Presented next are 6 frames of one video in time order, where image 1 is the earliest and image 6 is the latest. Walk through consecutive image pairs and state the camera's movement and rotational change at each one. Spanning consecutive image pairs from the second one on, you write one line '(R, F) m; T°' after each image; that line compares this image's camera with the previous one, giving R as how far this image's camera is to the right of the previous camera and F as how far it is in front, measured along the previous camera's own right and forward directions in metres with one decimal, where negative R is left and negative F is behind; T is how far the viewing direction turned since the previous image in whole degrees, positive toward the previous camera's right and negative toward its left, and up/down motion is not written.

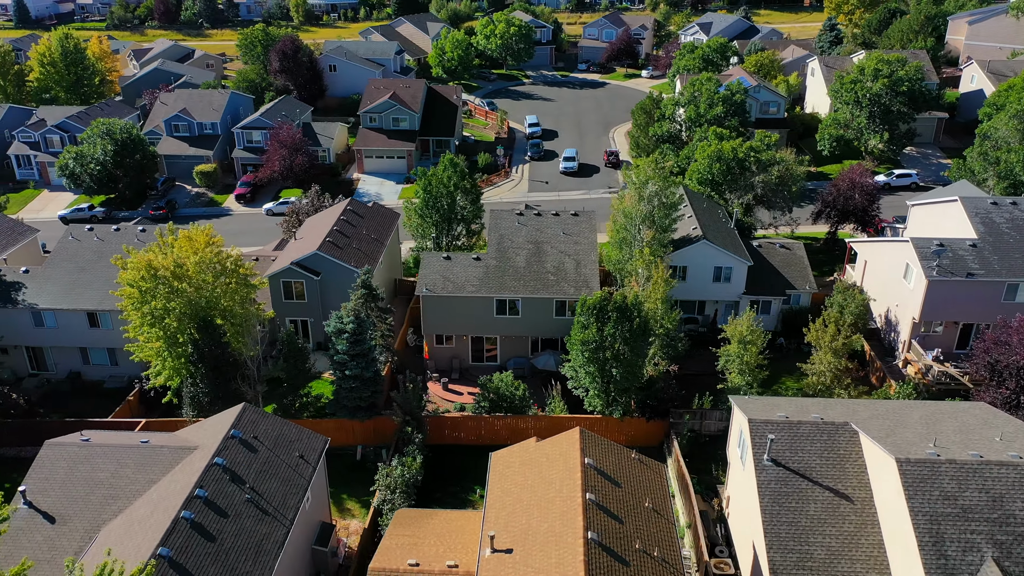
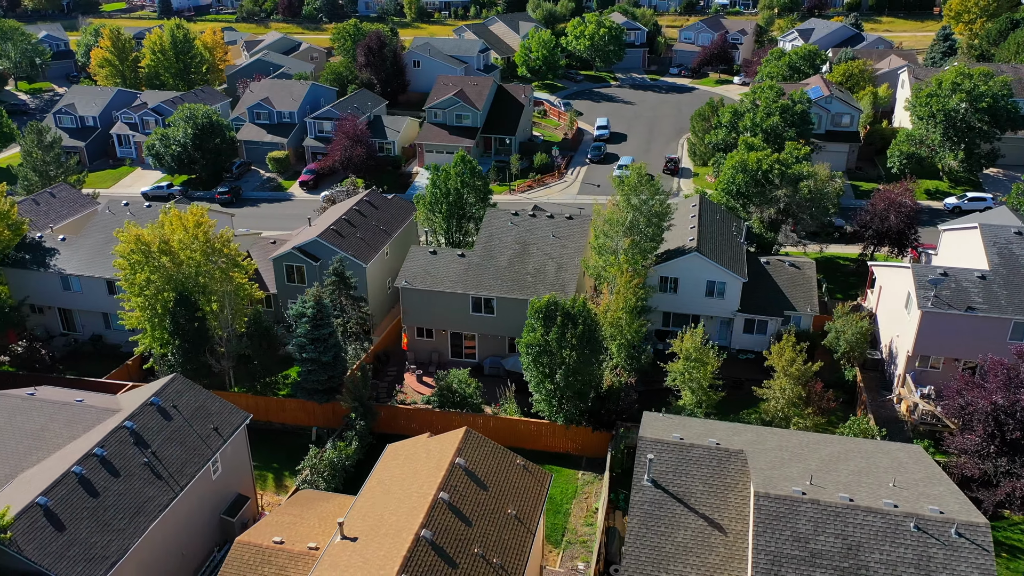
(+6.3, +0.5) m; -9°
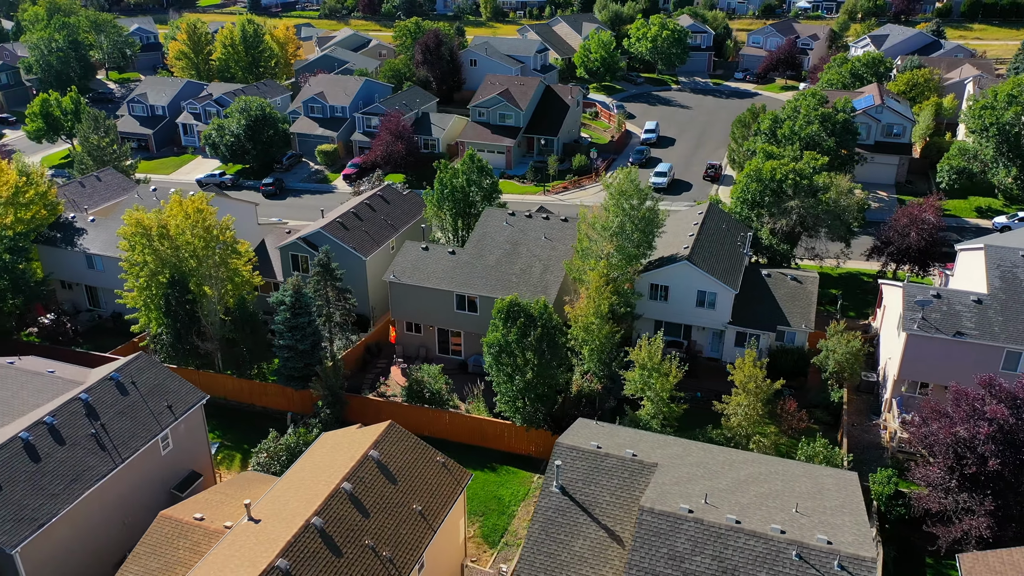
(+4.4, +0.2) m; -6°
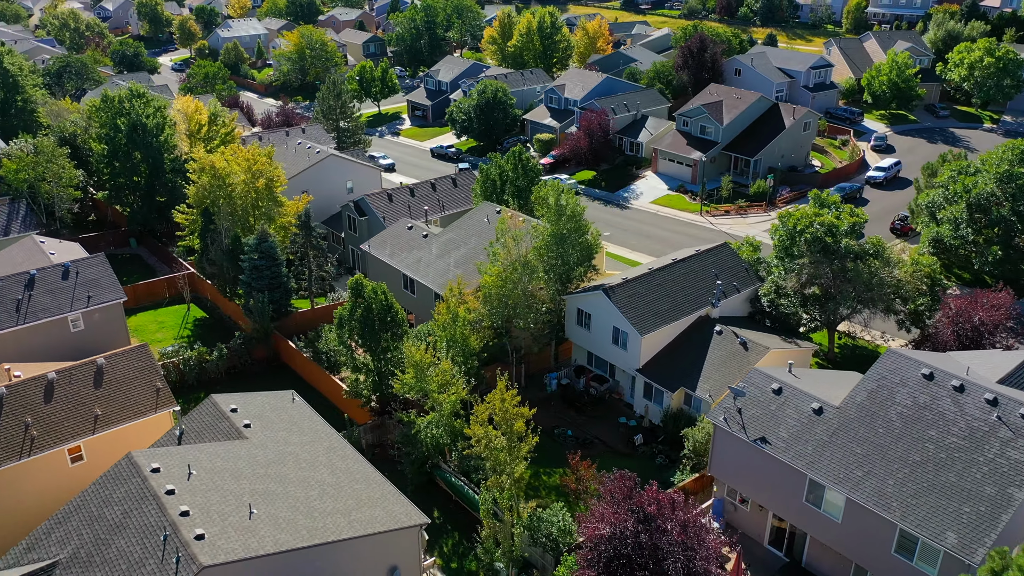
(+19.3, +4.8) m; -28°
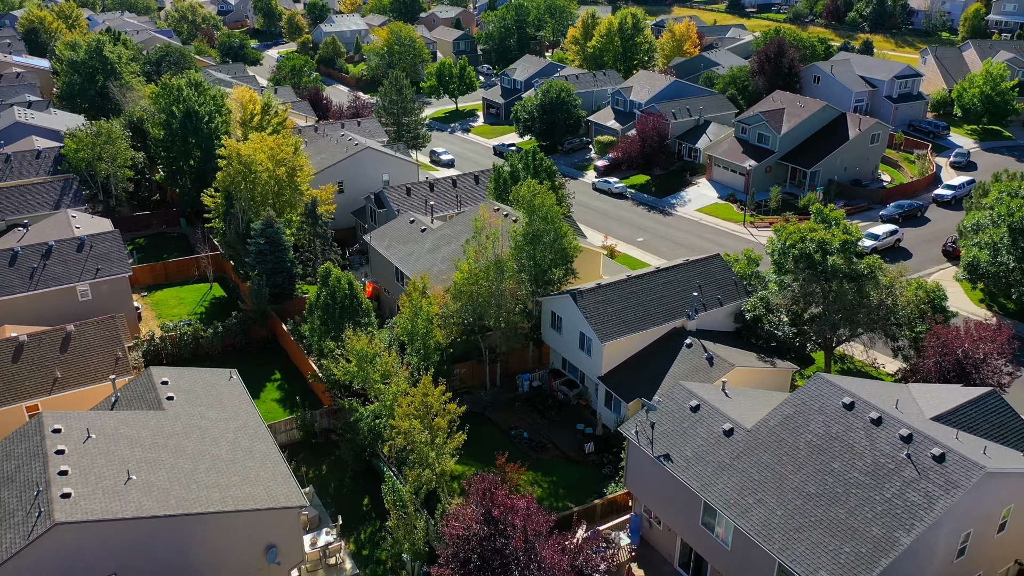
(+5.6, +0.4) m; -8°
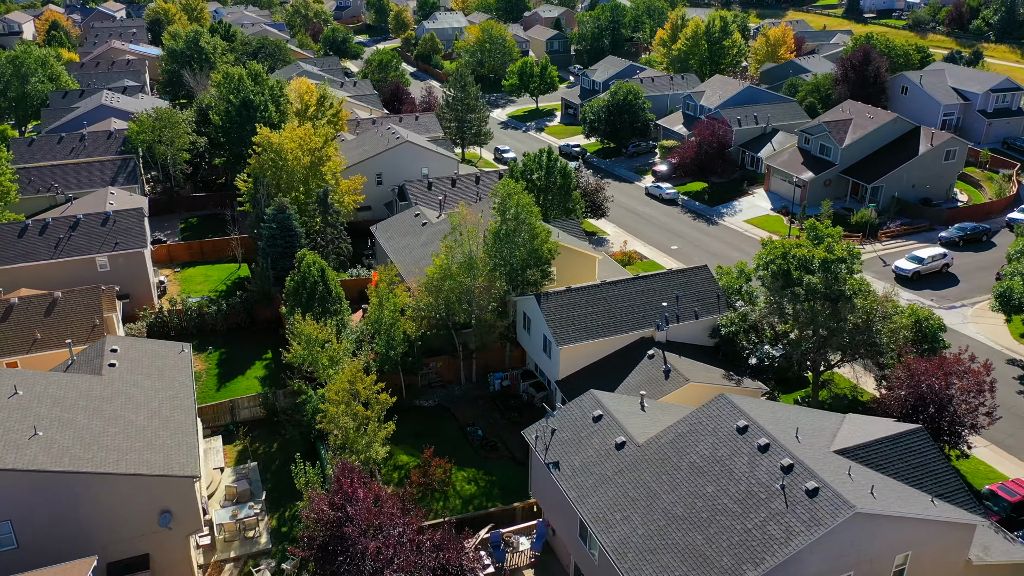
(+5.8, +0.4) m; -8°
